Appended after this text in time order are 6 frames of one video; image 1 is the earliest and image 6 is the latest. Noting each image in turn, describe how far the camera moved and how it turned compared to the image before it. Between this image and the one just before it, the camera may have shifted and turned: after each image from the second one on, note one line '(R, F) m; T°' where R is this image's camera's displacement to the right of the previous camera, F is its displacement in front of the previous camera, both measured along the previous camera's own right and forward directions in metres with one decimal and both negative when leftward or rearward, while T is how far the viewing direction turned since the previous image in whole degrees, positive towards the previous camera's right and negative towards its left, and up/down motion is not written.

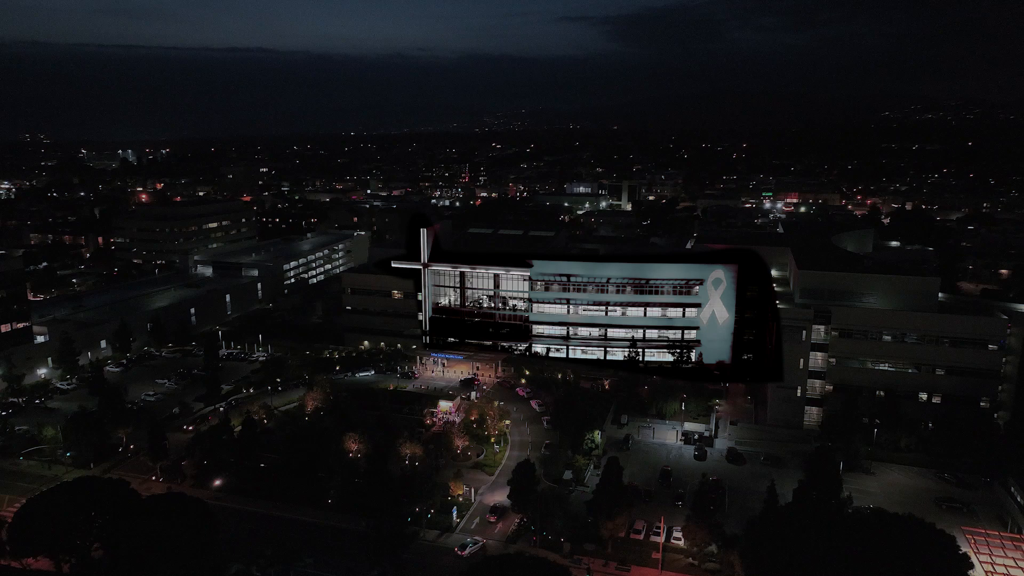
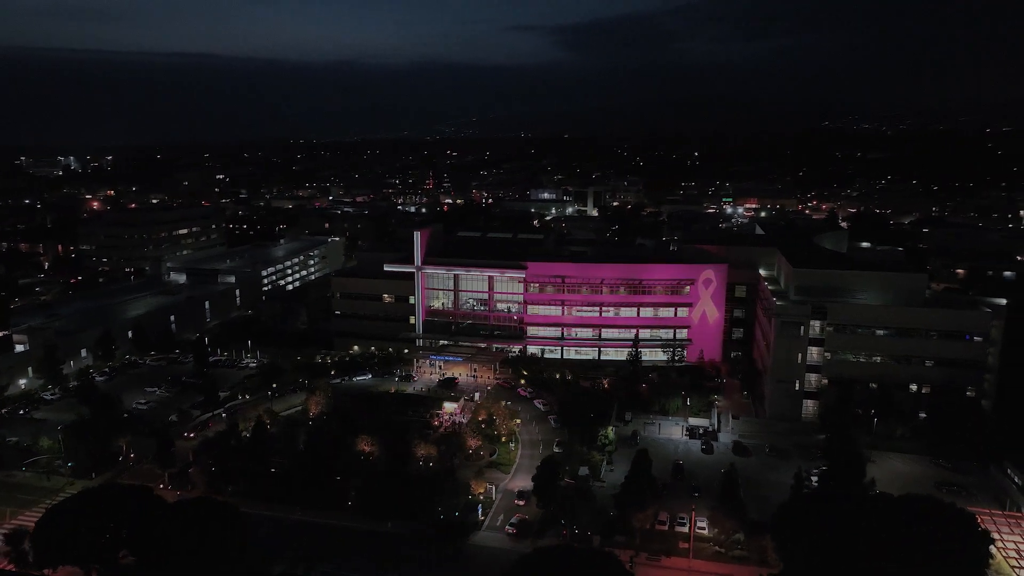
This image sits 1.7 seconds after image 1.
(-1.2, -0.1) m; +3°
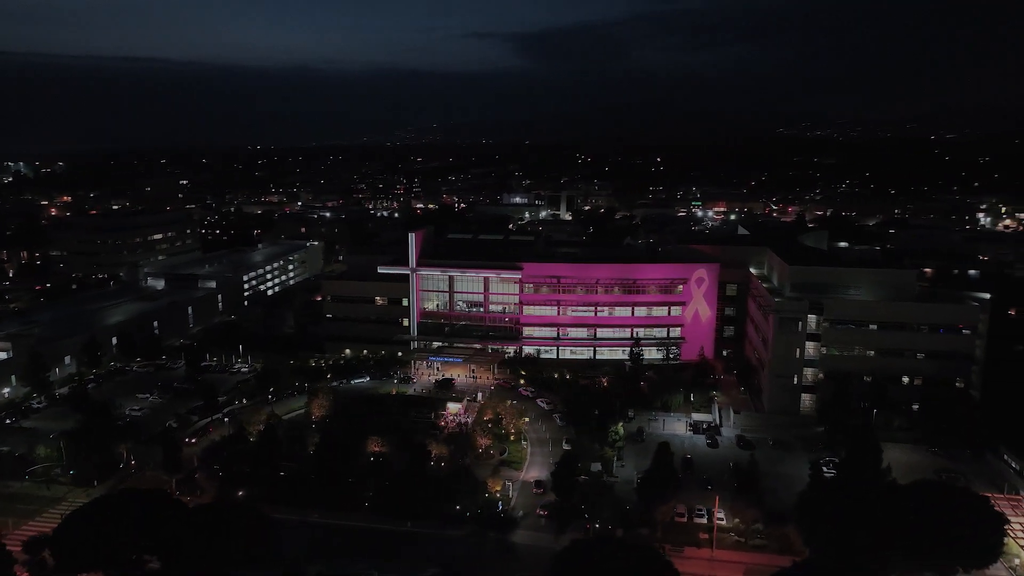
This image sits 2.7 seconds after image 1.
(-1.0, 0.0) m; +3°
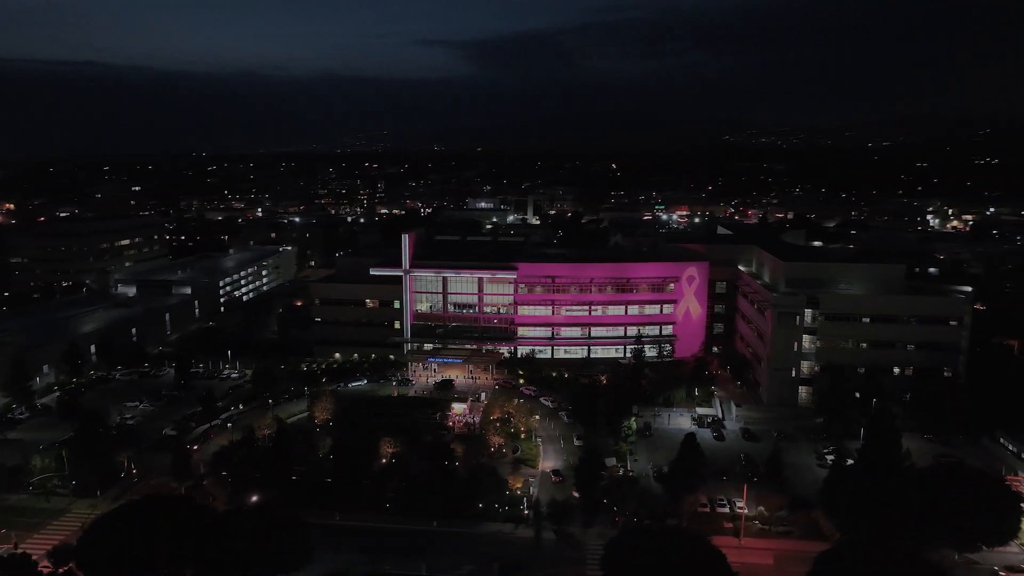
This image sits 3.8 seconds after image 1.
(-1.2, 0.0) m; +3°
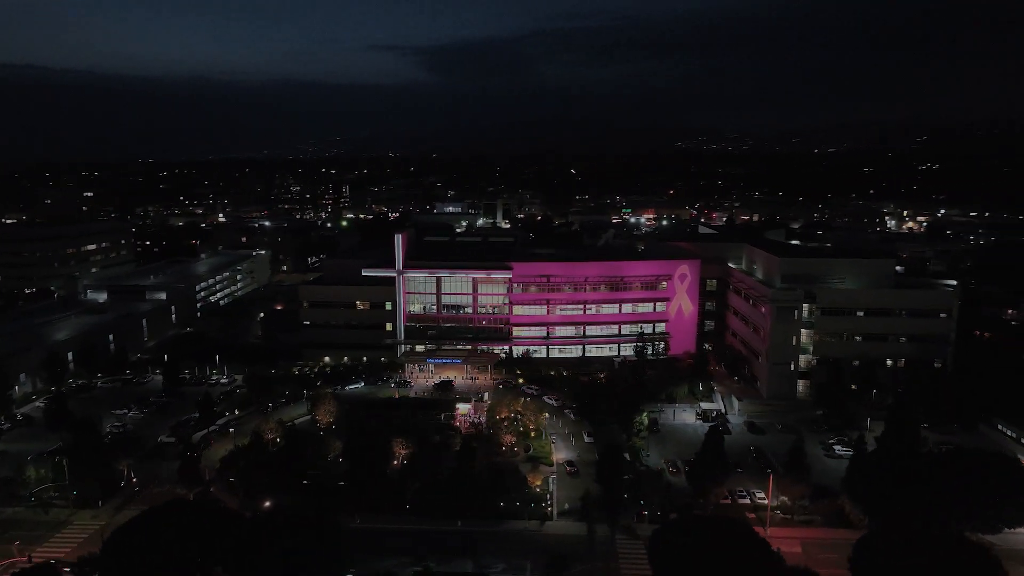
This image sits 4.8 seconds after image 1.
(-1.1, +0.1) m; +3°
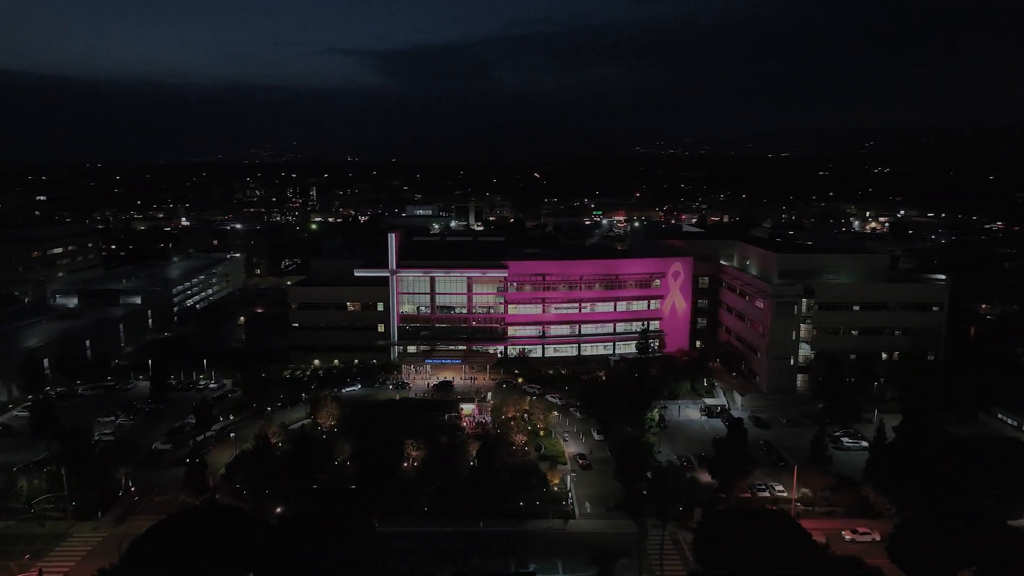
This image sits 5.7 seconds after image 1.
(-1.0, +0.2) m; +3°
